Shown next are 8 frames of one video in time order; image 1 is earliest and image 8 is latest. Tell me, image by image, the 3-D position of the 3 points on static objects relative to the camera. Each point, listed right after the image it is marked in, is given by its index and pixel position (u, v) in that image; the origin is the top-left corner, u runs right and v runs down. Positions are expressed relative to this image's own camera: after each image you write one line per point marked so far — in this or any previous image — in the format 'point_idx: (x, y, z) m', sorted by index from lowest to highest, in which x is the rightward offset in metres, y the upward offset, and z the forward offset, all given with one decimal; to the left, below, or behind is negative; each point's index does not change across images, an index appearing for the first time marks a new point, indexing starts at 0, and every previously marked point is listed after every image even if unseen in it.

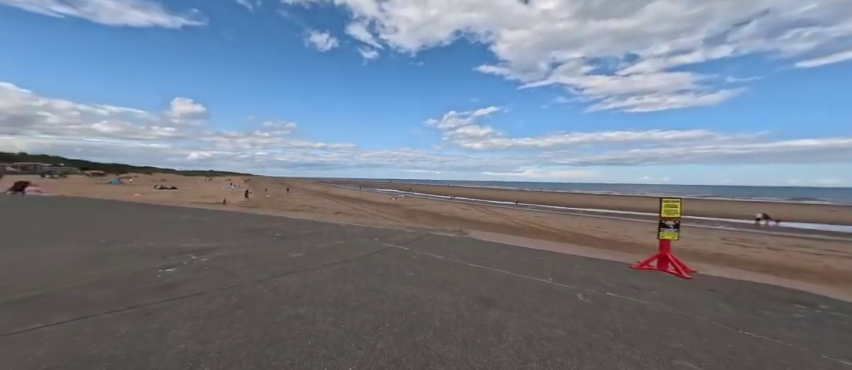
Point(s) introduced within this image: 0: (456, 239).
0: (+1.2, -1.6, +7.6) m
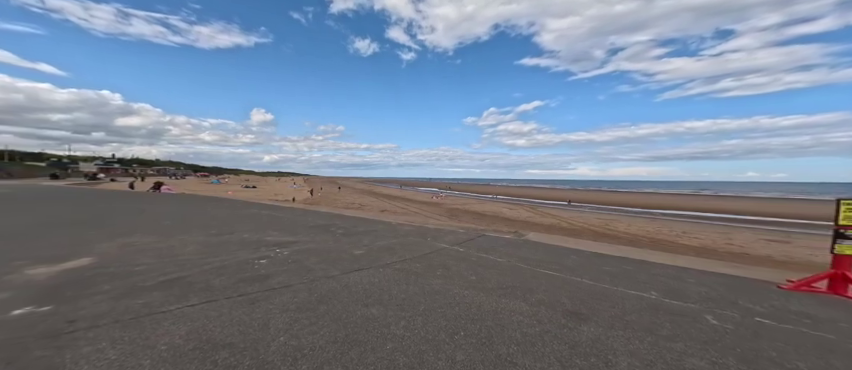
0: (+2.6, -1.6, +7.2) m
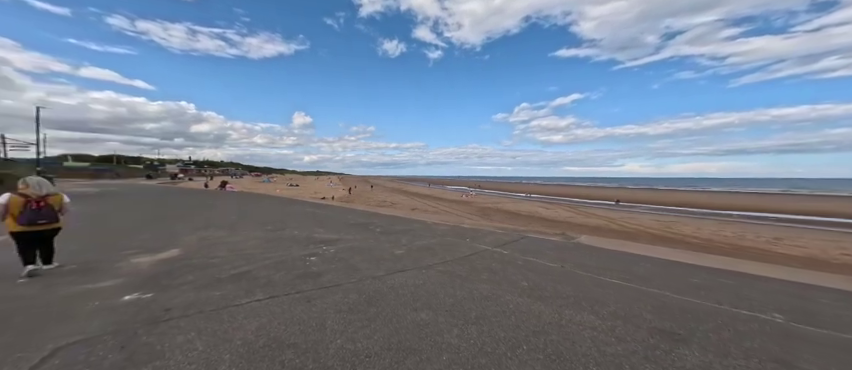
0: (+3.6, -1.5, +6.8) m
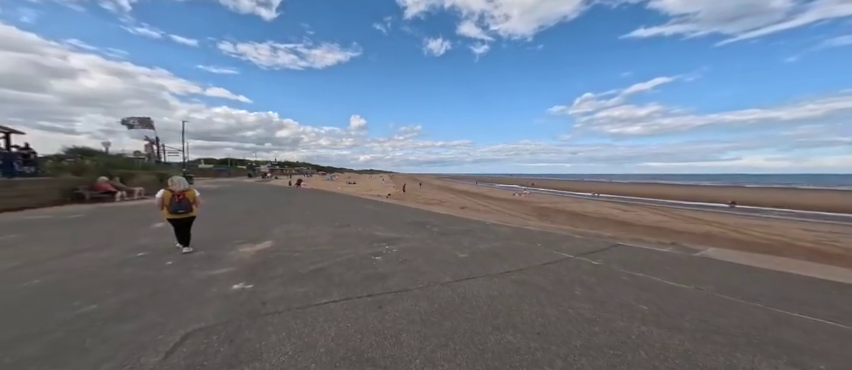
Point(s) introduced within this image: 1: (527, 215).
0: (+5.1, -1.5, +5.7) m
1: (+7.9, -2.4, +18.6) m
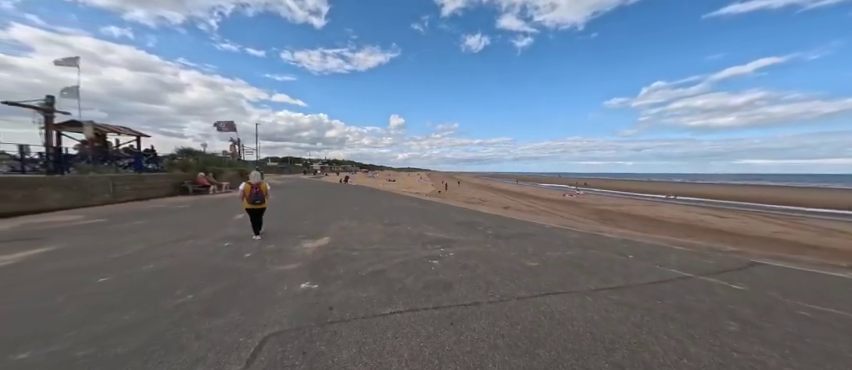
0: (+6.4, -1.5, +4.4) m
1: (+11.0, -2.4, +16.8) m
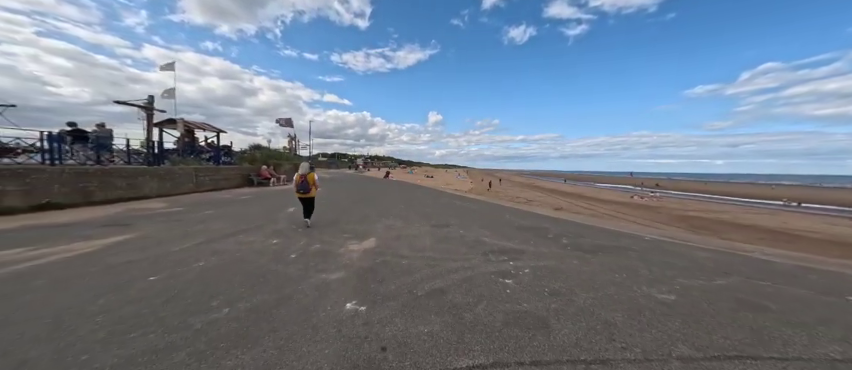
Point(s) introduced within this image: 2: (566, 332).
0: (+7.3, -1.6, +2.2) m
1: (+13.7, -2.4, +13.9) m
2: (+1.6, -1.7, +2.9) m
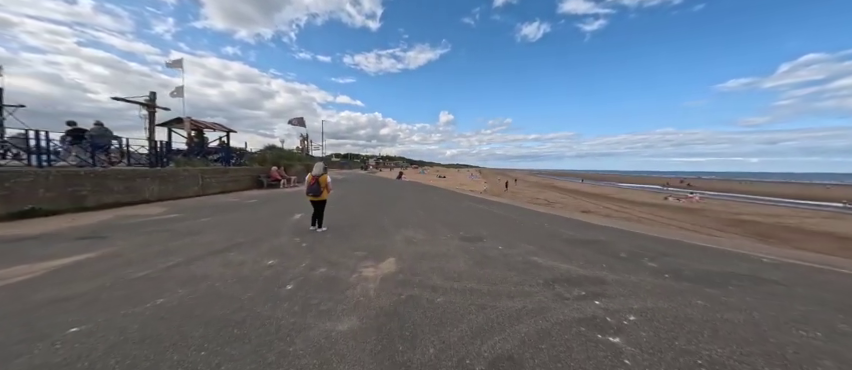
0: (+7.9, -1.8, +0.3) m
1: (+14.7, -2.5, +11.7) m
2: (+2.2, -1.8, +1.2) m
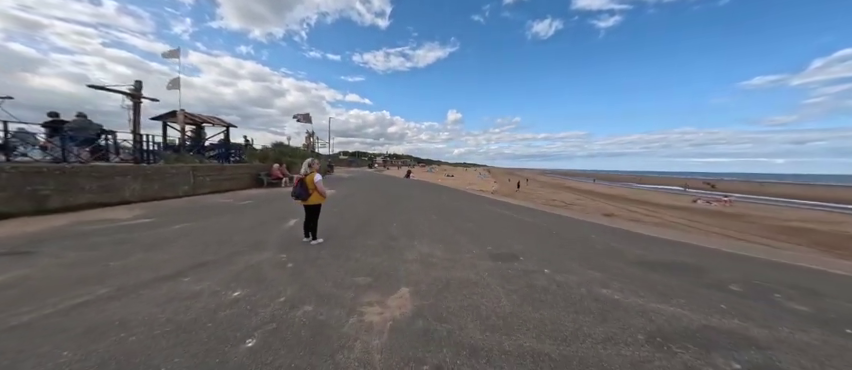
0: (+8.1, -1.9, -1.5) m
1: (+15.3, -2.7, +9.6) m
2: (+2.5, -1.9, -0.5) m
